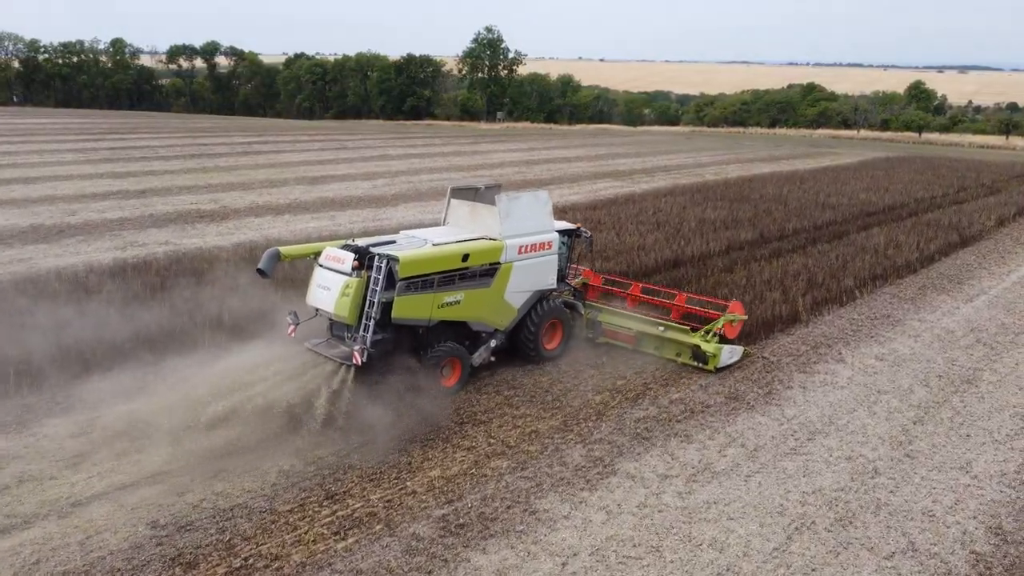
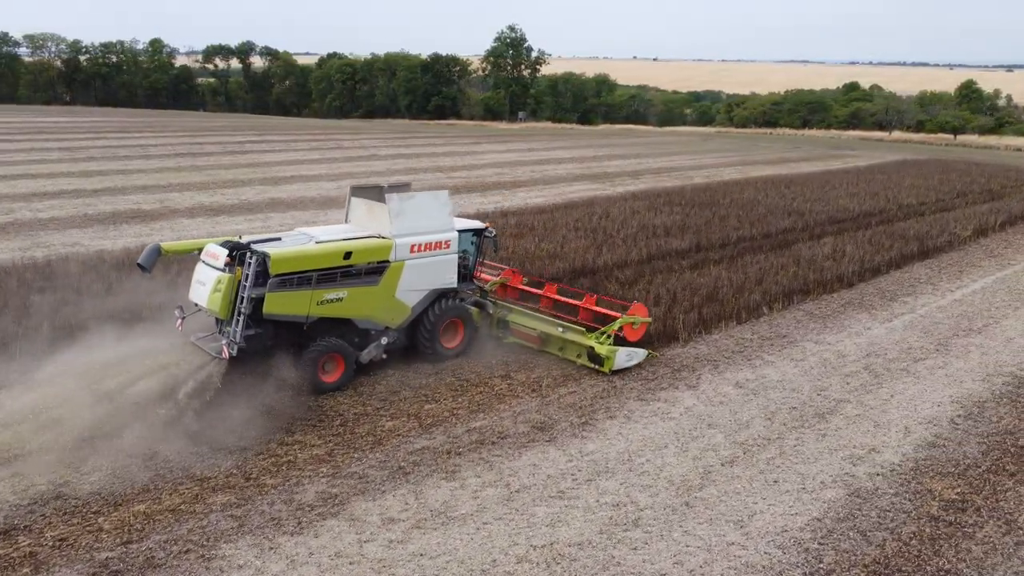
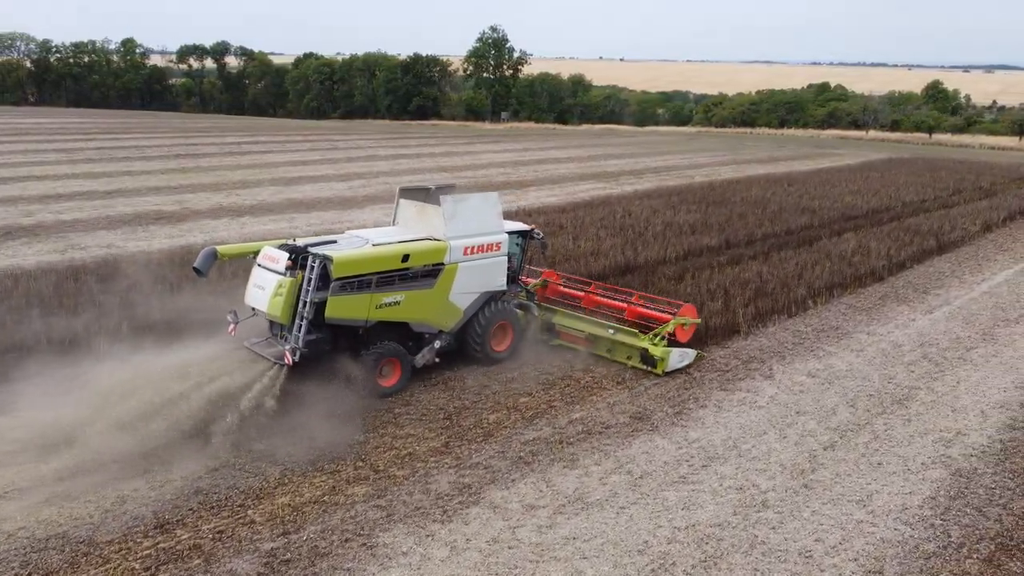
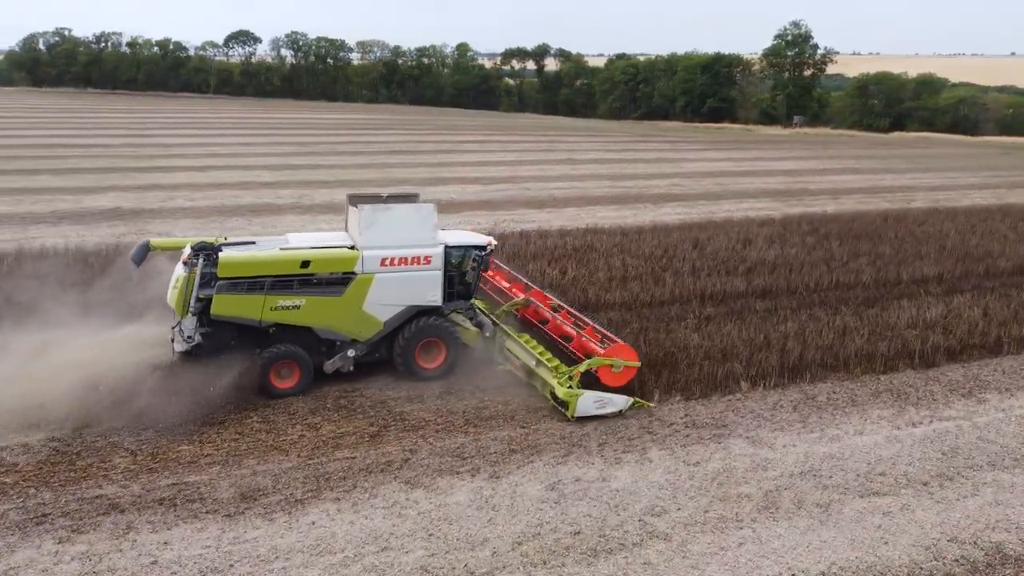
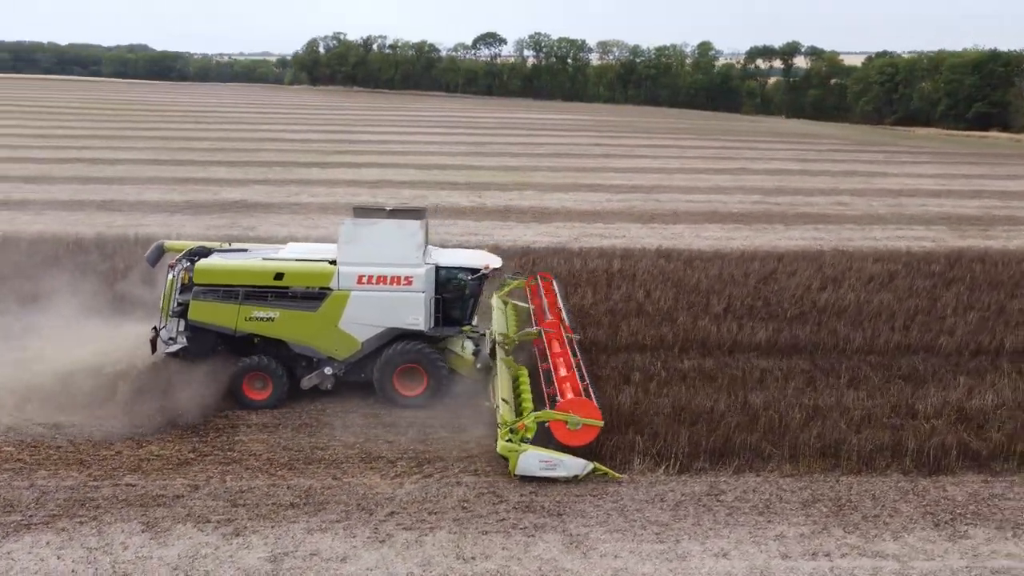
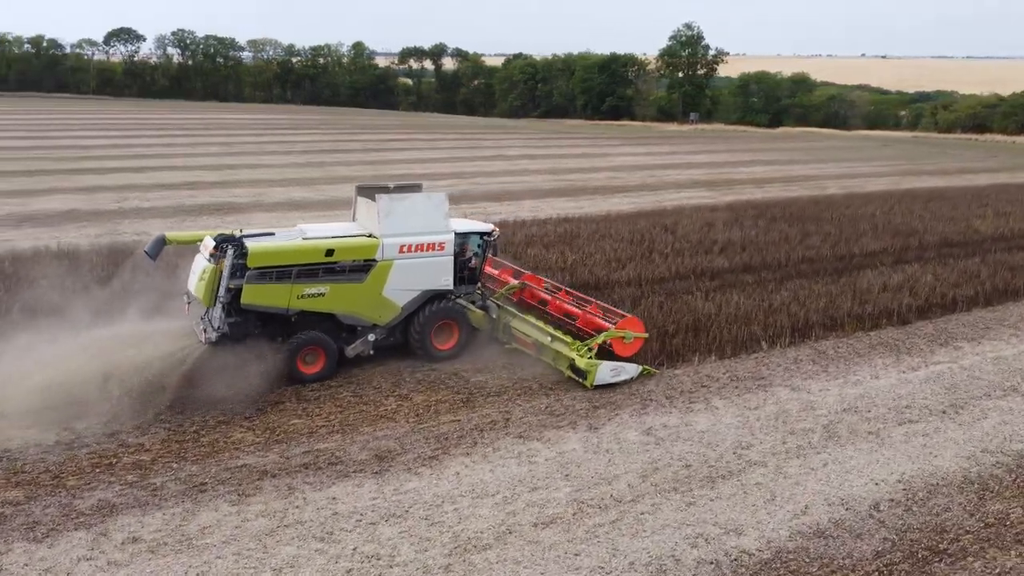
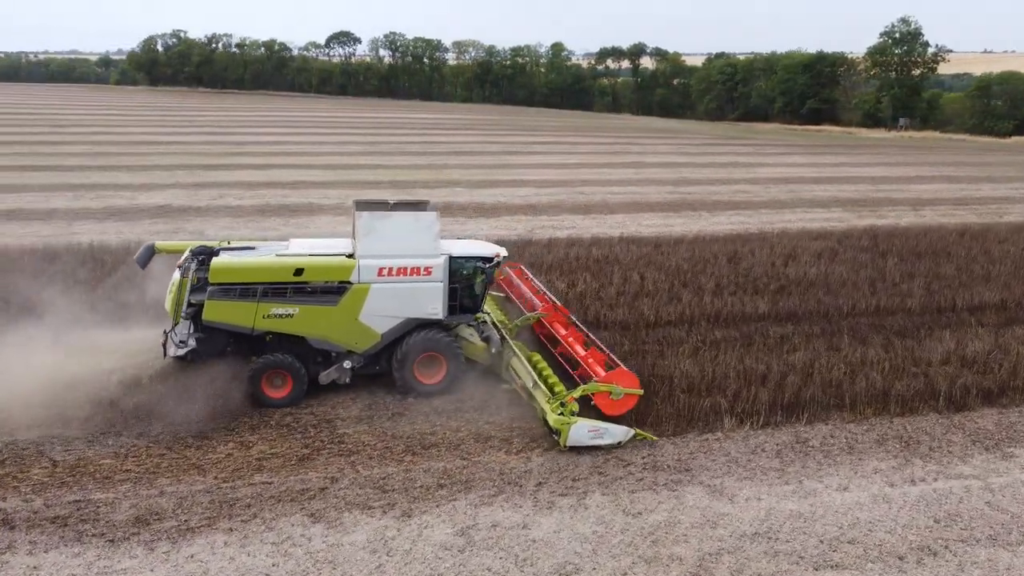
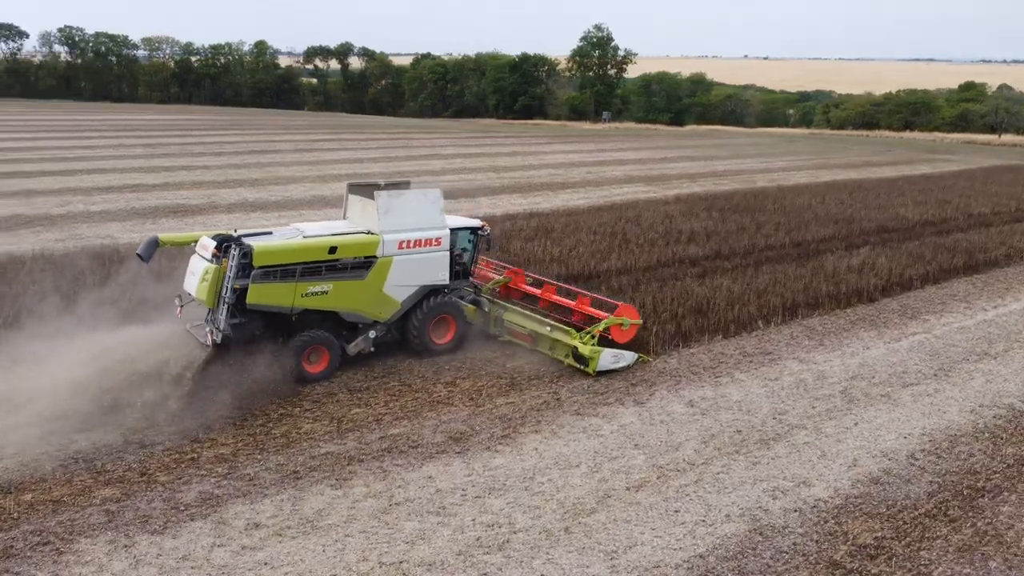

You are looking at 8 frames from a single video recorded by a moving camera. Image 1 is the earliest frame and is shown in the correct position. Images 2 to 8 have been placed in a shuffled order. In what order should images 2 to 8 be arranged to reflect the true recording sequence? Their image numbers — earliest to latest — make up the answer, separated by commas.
3, 2, 8, 6, 4, 7, 5
